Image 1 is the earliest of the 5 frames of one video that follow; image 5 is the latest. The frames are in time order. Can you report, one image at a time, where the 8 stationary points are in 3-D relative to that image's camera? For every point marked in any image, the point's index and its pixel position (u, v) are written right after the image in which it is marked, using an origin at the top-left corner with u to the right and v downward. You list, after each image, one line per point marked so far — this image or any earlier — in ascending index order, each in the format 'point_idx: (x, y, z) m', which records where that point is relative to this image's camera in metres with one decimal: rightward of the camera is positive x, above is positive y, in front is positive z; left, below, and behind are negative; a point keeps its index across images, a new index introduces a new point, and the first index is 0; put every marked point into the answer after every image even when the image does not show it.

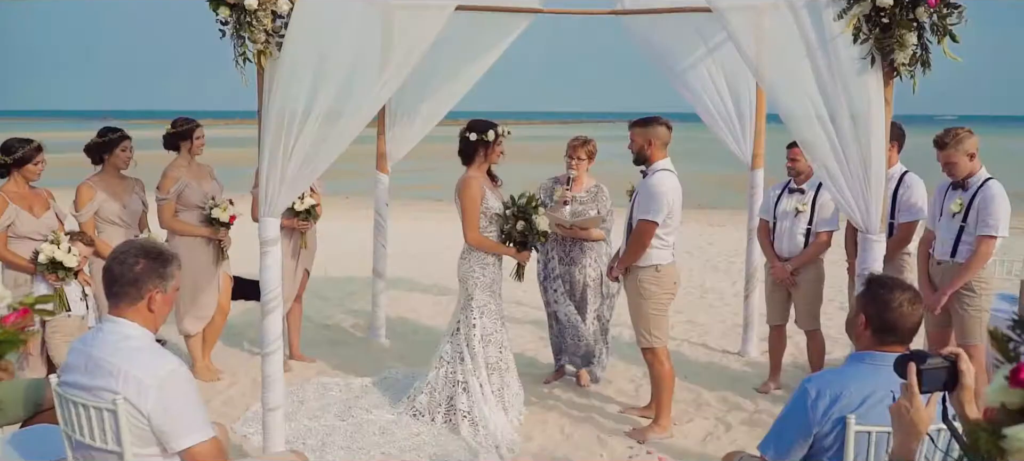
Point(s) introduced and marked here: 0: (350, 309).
0: (-1.7, -0.8, +7.7) m
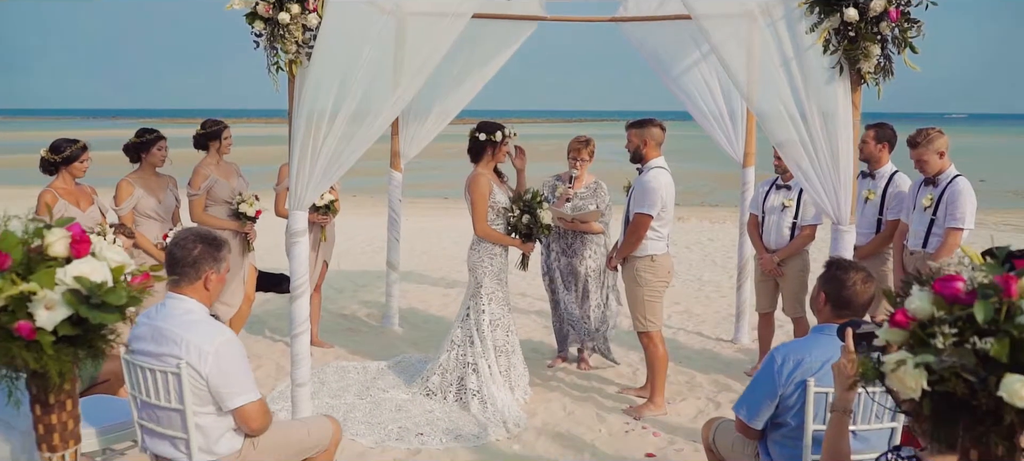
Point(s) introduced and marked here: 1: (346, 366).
0: (-1.7, -0.8, +8.2) m
1: (-1.4, -1.1, +5.9) m
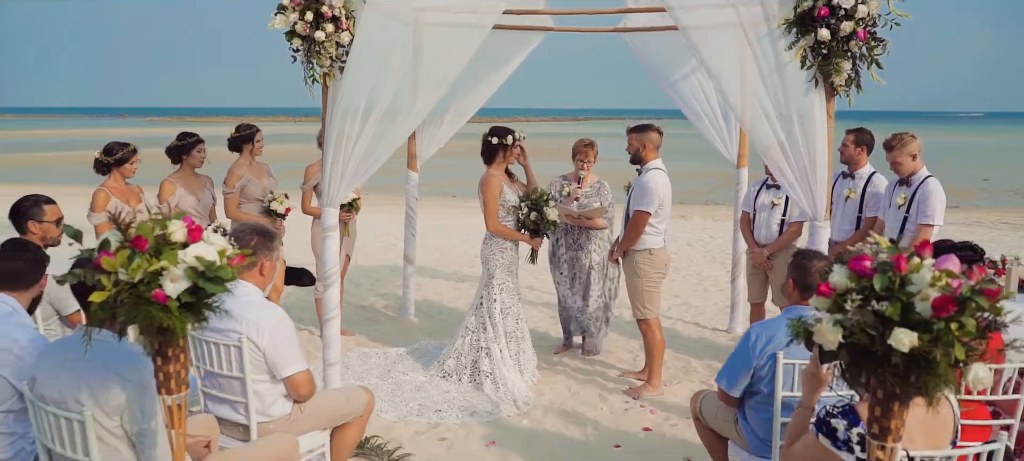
0: (-1.5, -0.7, +8.6) m
1: (-1.3, -1.1, +6.4) m
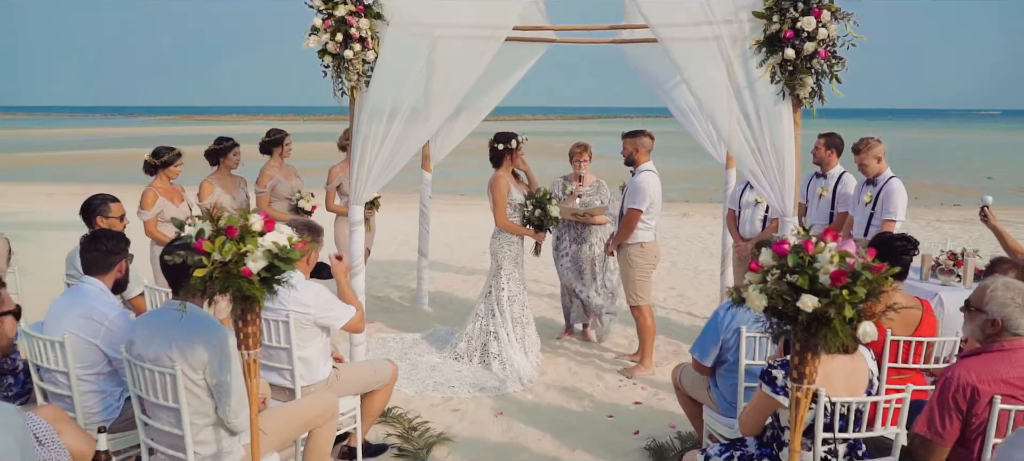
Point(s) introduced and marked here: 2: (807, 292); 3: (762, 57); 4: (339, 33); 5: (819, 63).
0: (-1.5, -0.7, +9.3) m
1: (-1.2, -1.0, +7.0) m
2: (+1.0, -0.2, +2.4) m
3: (+1.6, +1.1, +4.7) m
4: (-1.2, +1.4, +5.0) m
5: (+2.0, +1.1, +4.7) m
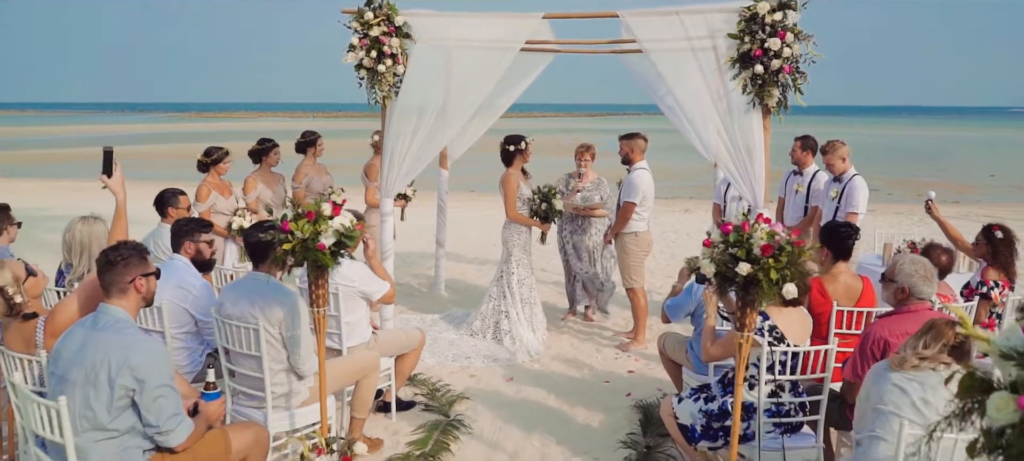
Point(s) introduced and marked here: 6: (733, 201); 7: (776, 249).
0: (-1.3, -0.6, +10.1) m
1: (-1.1, -0.9, +7.9) m
2: (+1.0, -0.1, +3.2) m
3: (+1.7, +1.2, +5.5) m
4: (-1.1, +1.4, +5.8) m
5: (+2.0, +1.2, +5.4) m
6: (+2.2, +0.3, +7.4) m
7: (+1.2, -0.1, +3.2) m
